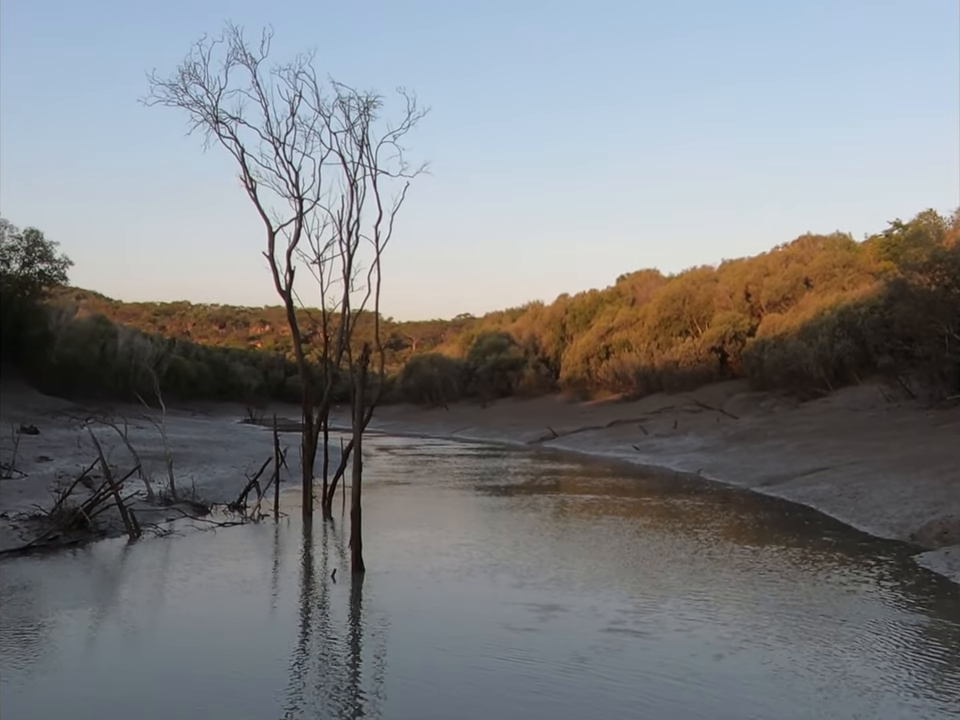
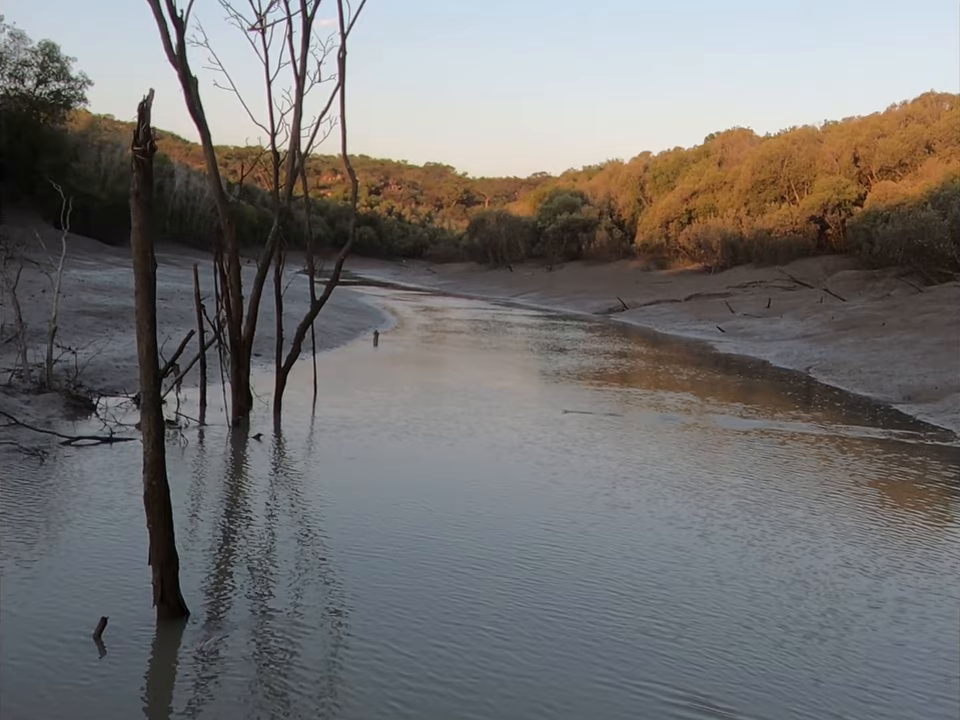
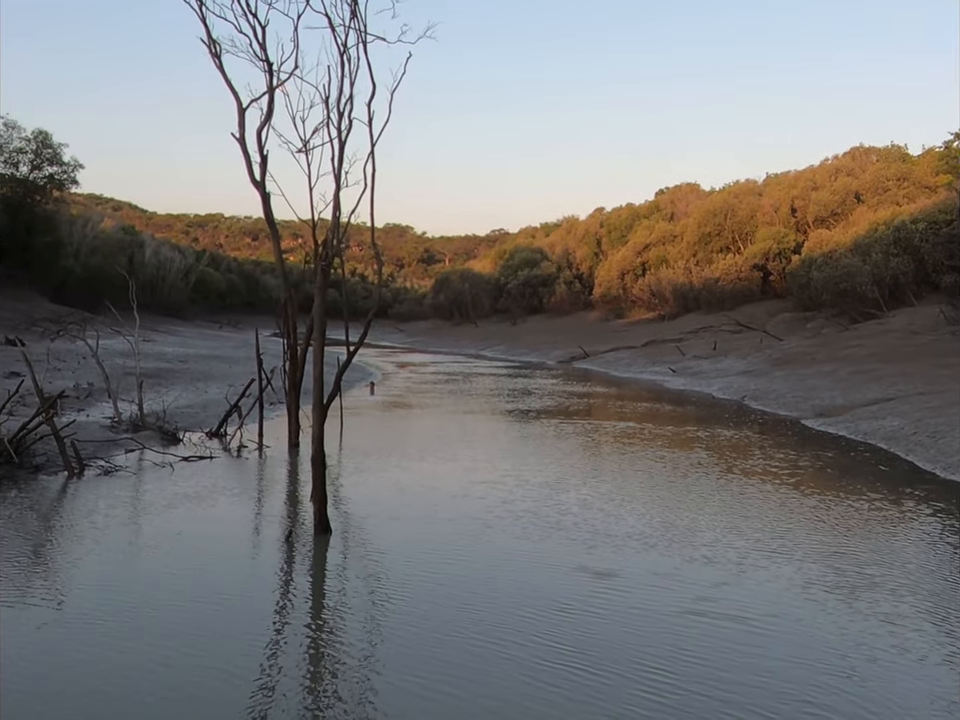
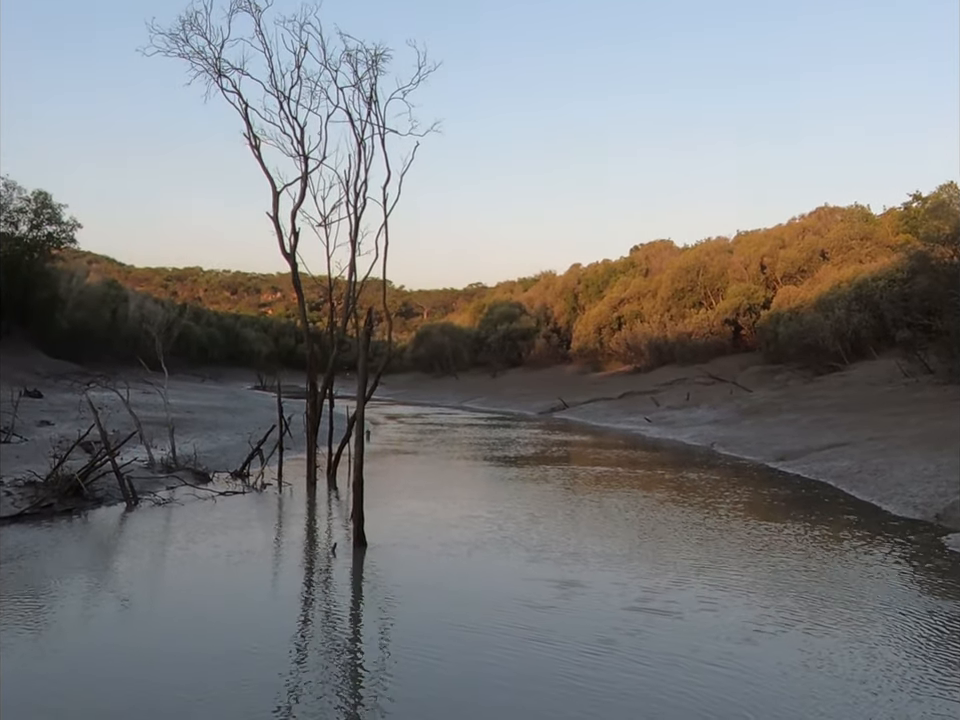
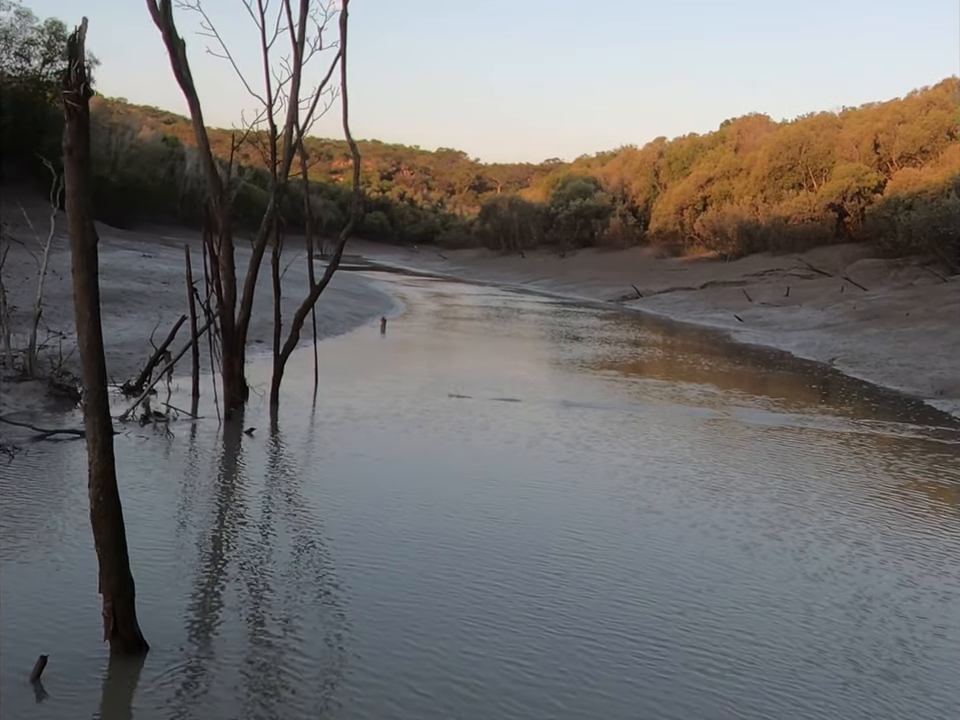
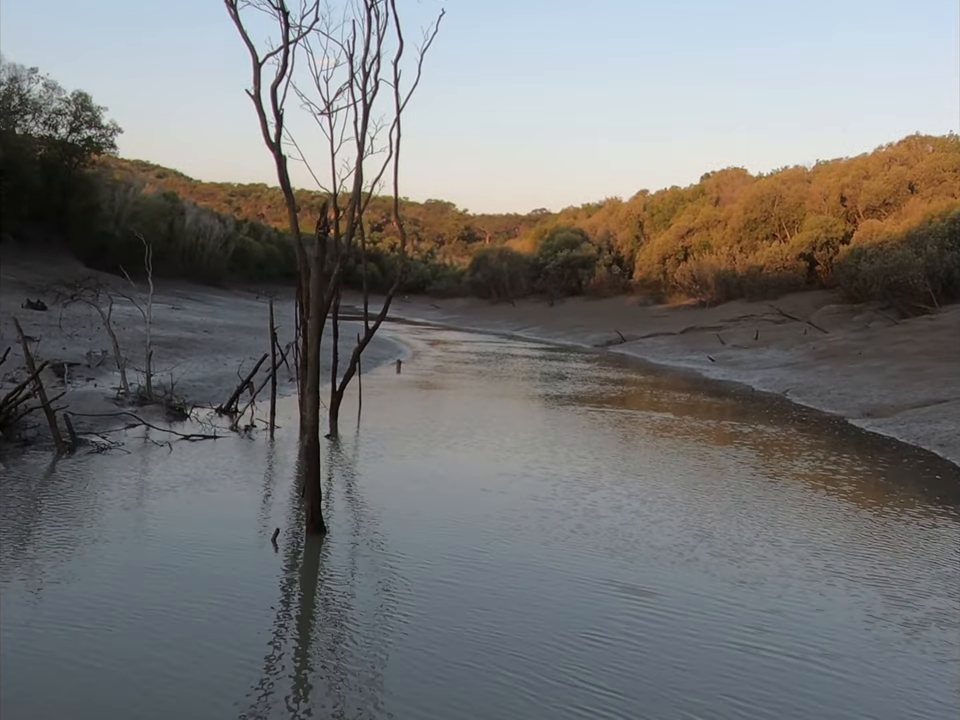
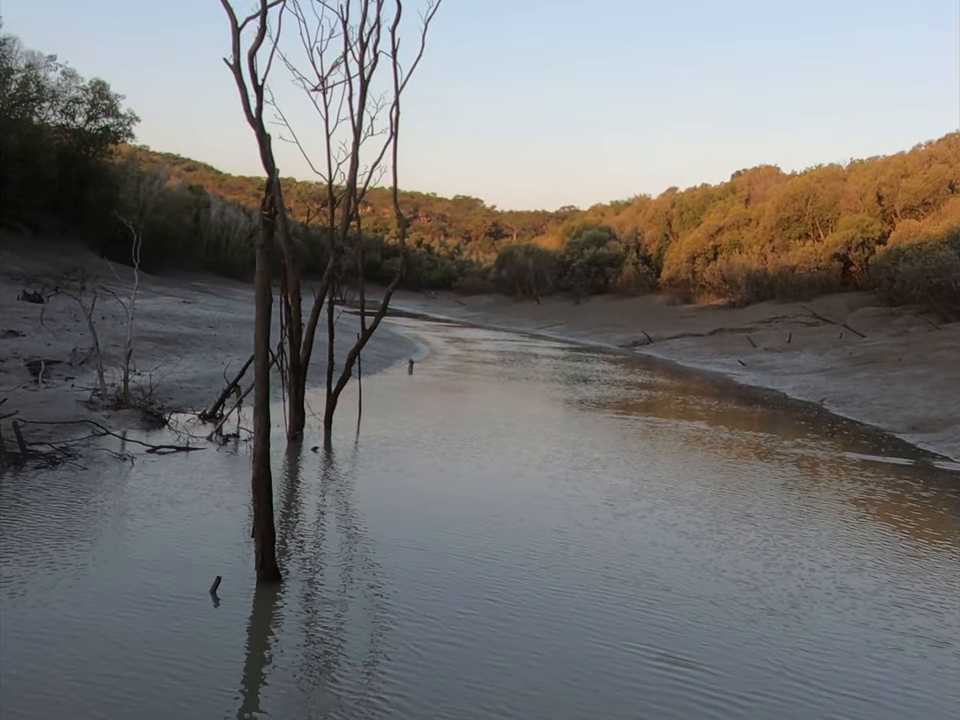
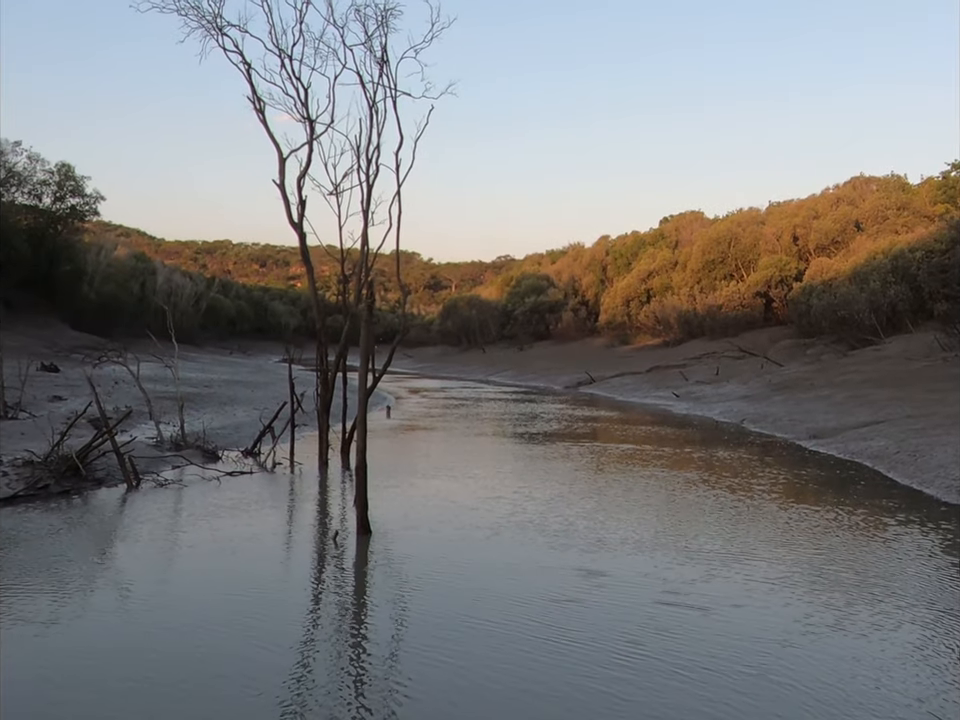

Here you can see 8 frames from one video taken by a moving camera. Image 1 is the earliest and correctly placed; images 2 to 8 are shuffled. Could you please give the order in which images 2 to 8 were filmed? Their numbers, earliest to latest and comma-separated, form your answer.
4, 8, 3, 6, 7, 2, 5
